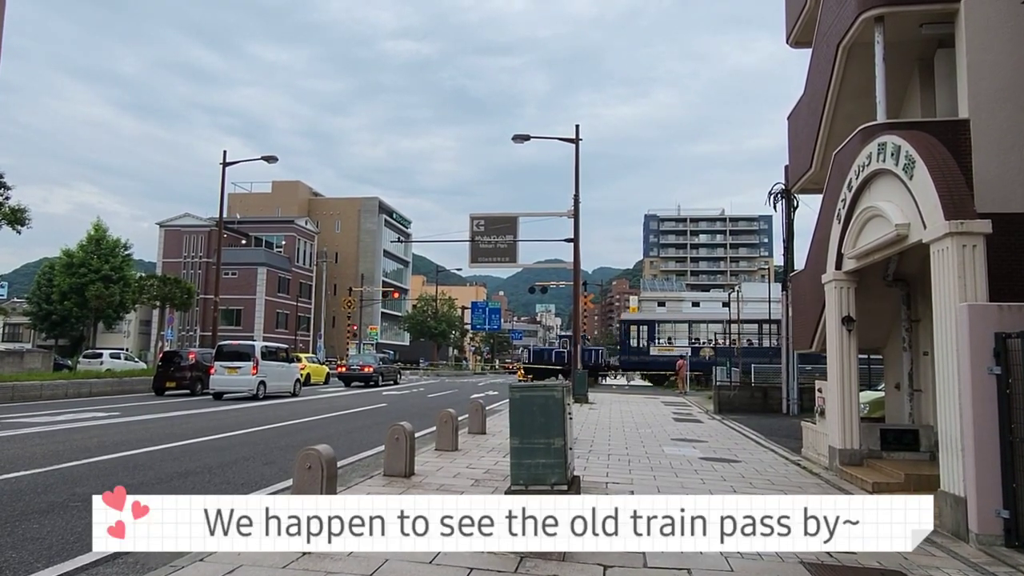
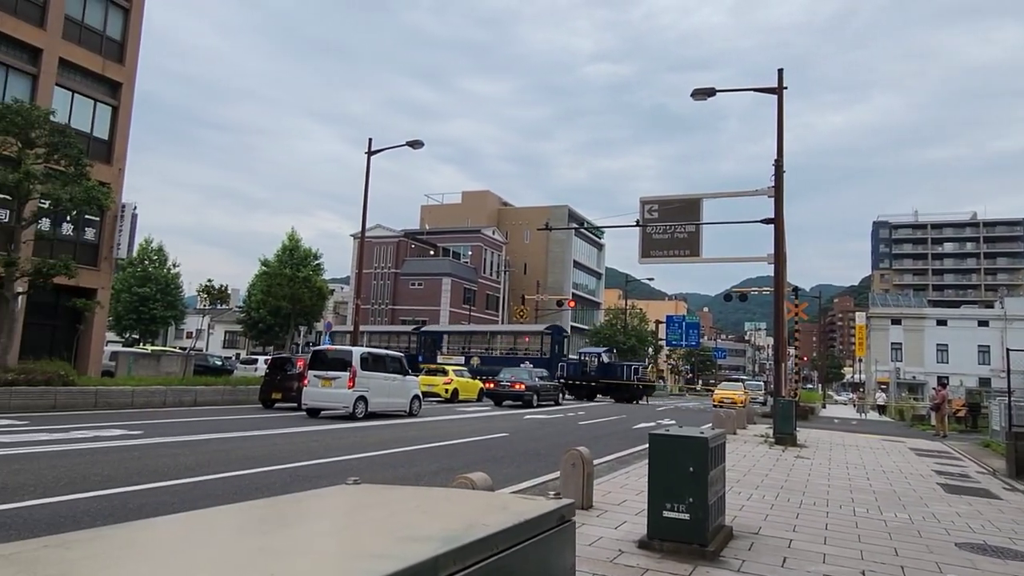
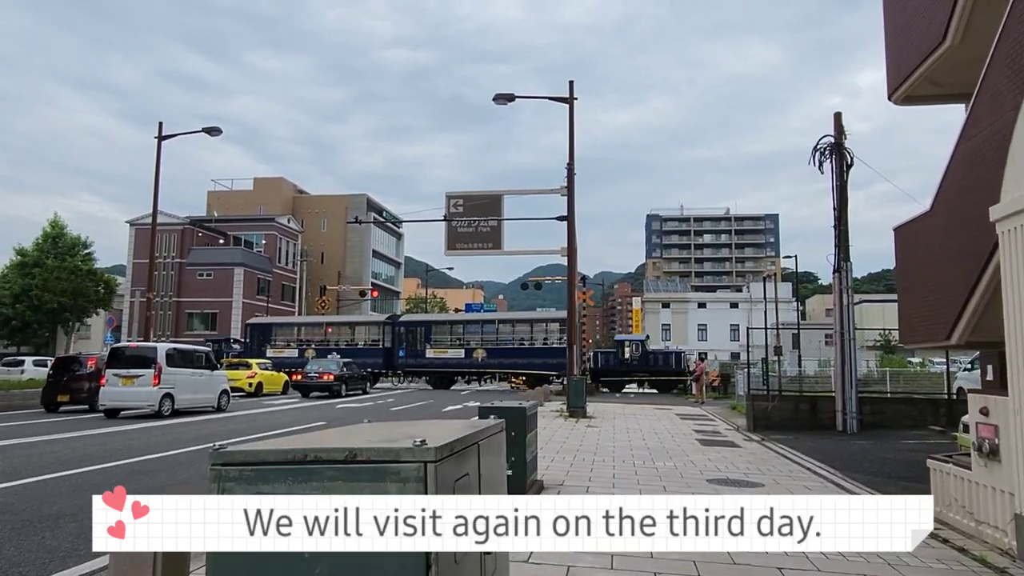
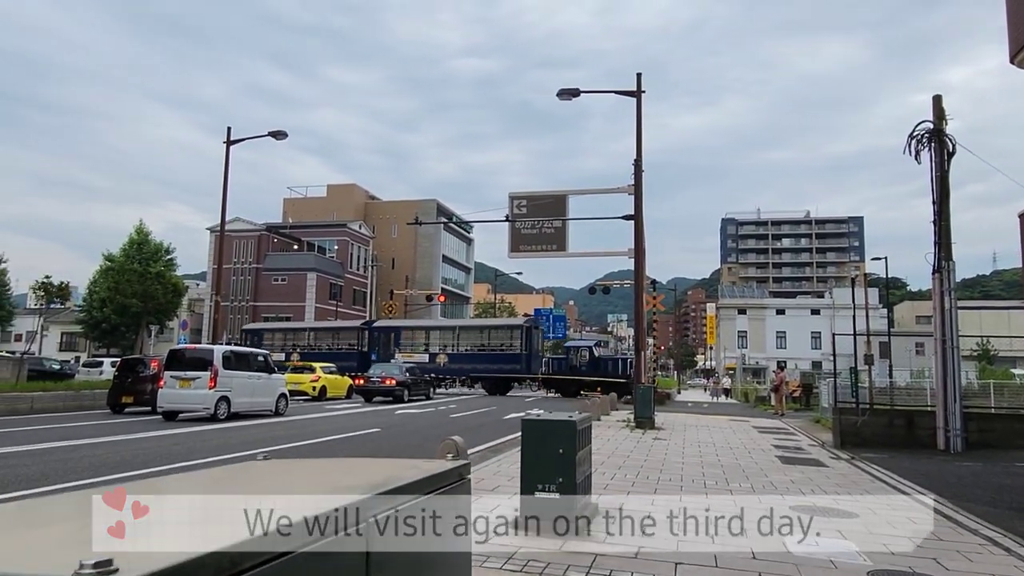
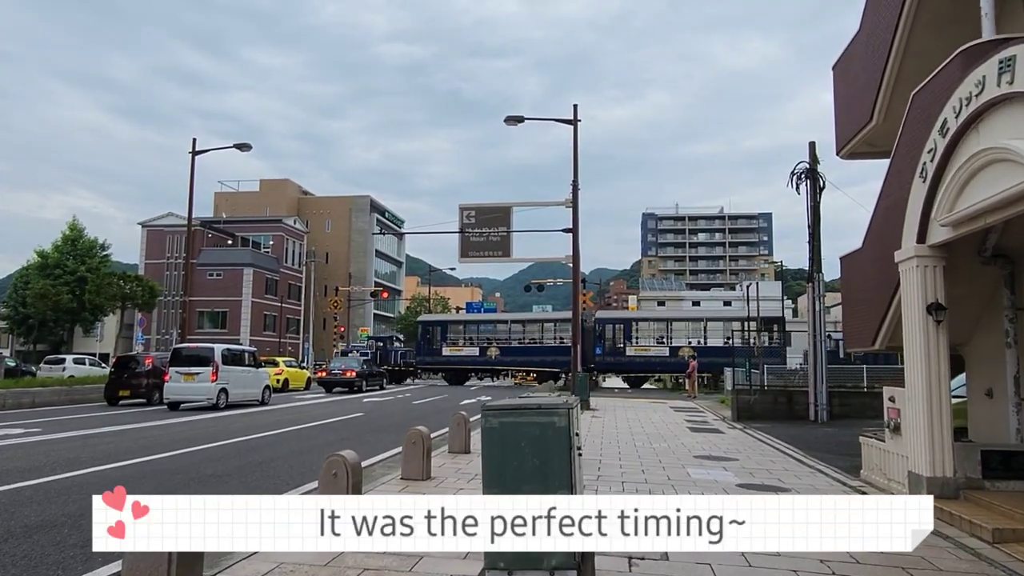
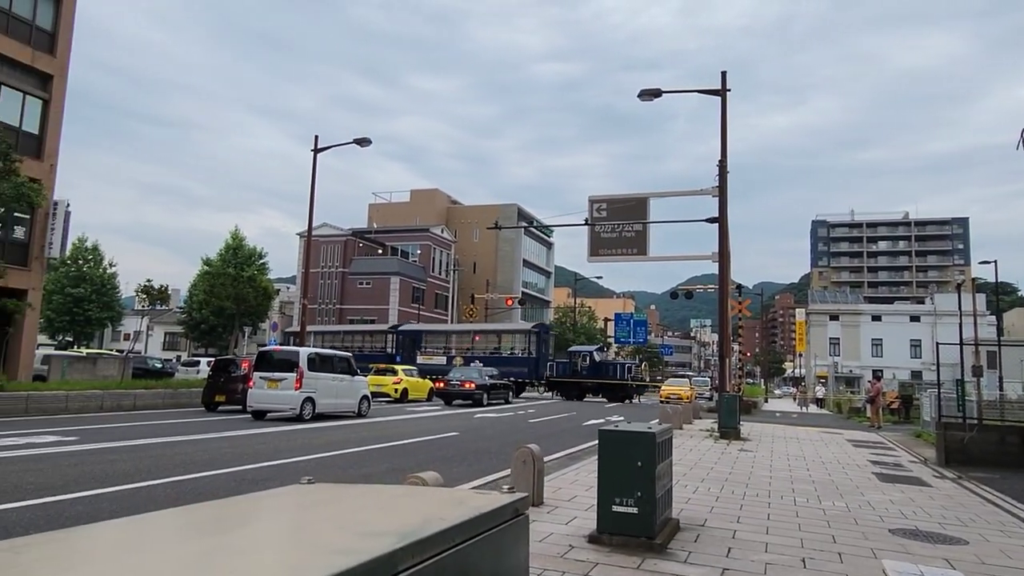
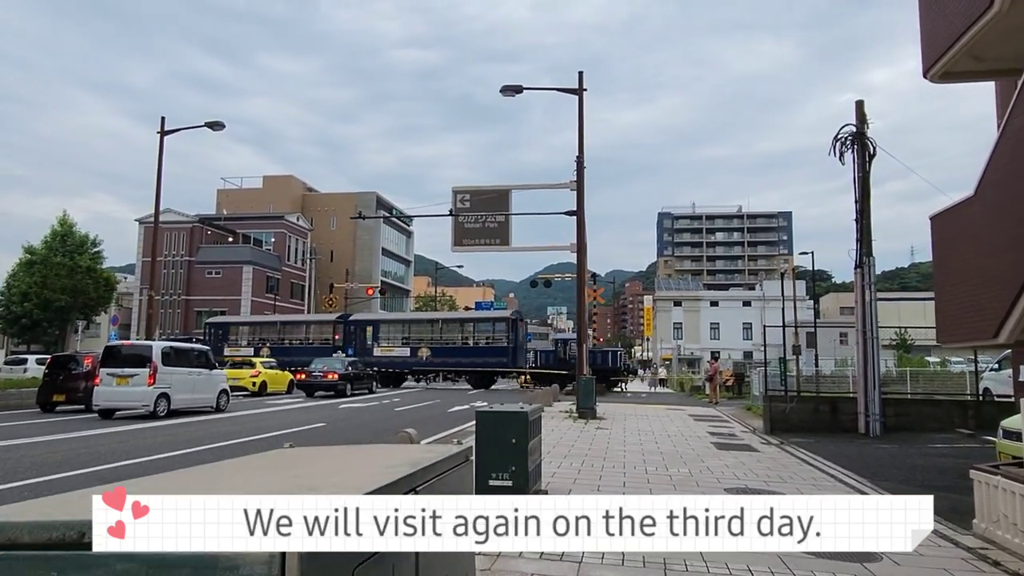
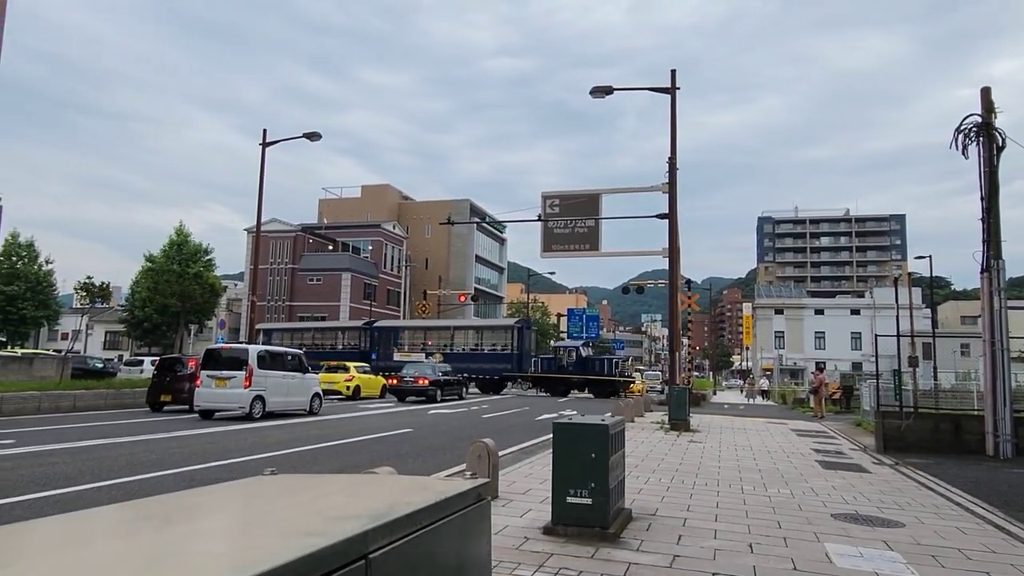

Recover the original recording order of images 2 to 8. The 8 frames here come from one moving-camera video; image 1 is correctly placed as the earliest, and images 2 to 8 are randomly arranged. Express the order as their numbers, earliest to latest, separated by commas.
5, 3, 7, 4, 8, 6, 2
